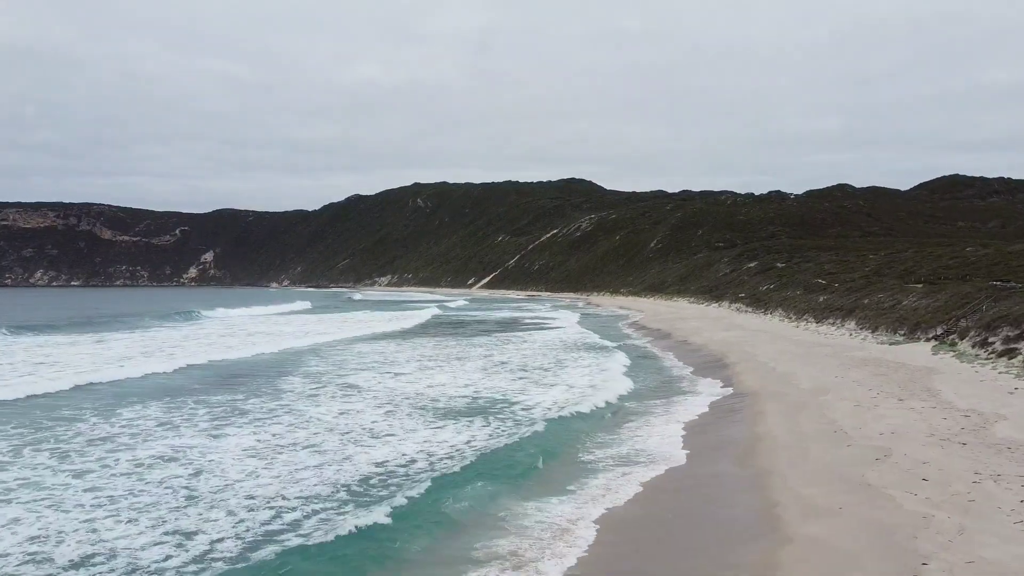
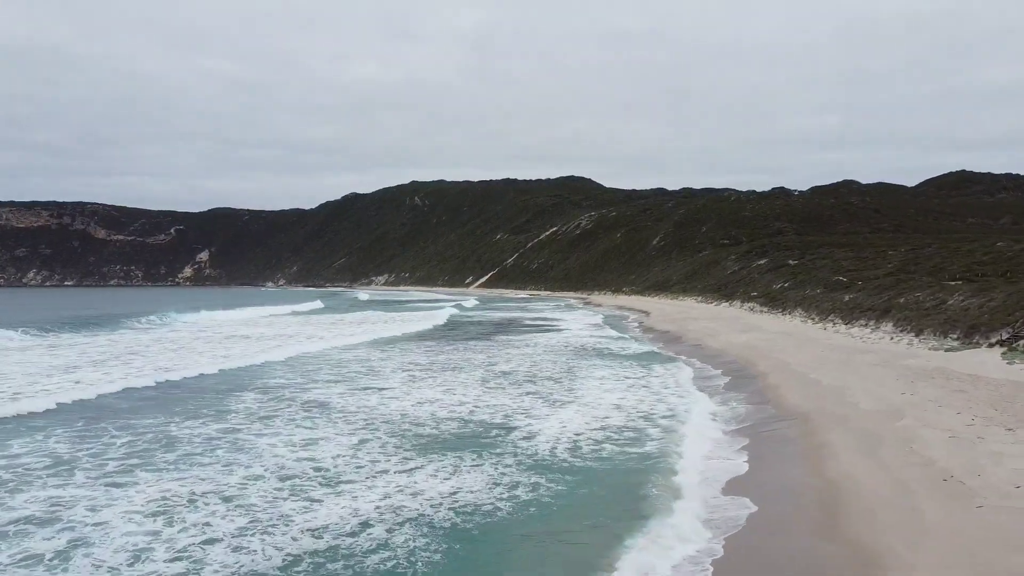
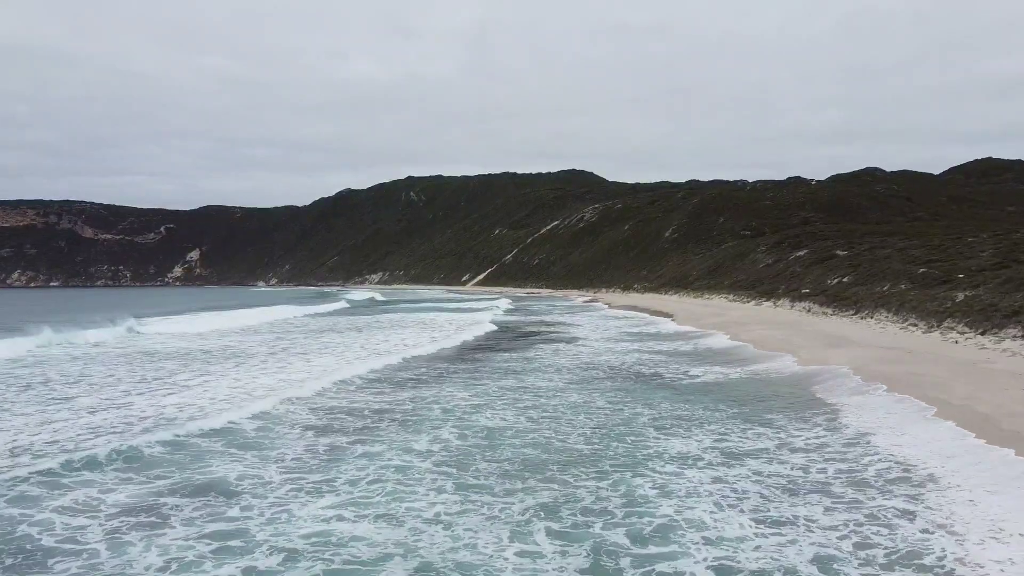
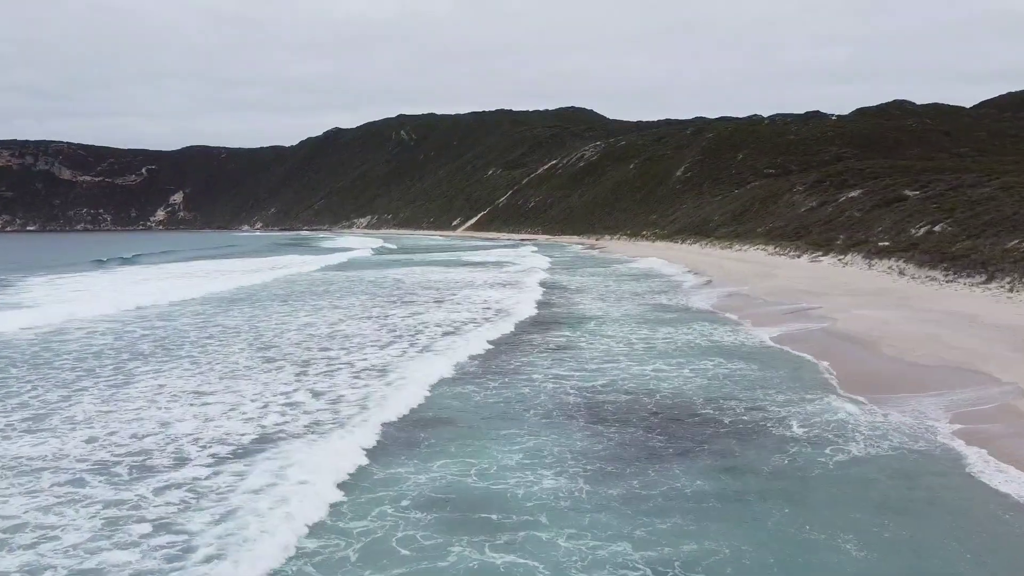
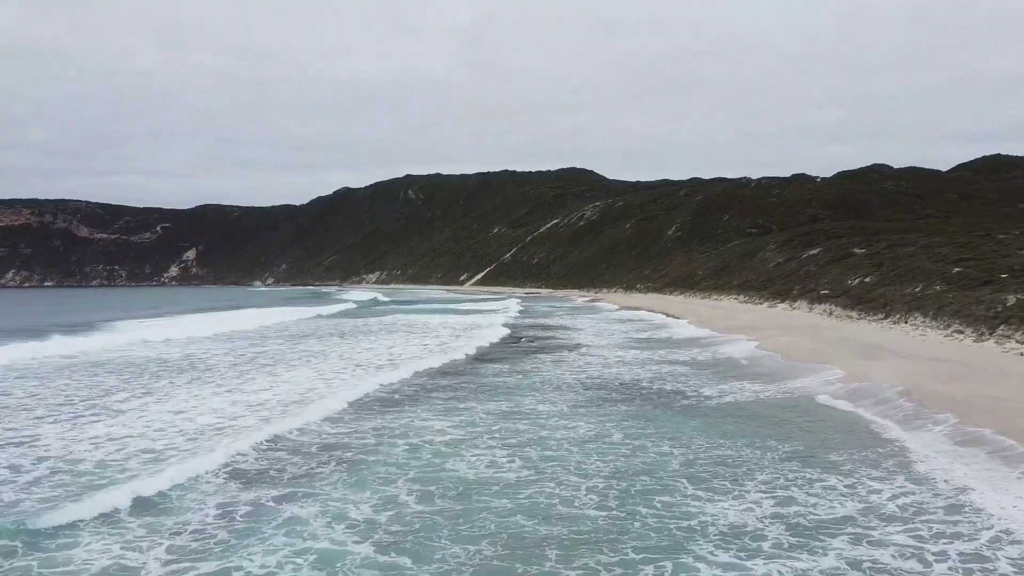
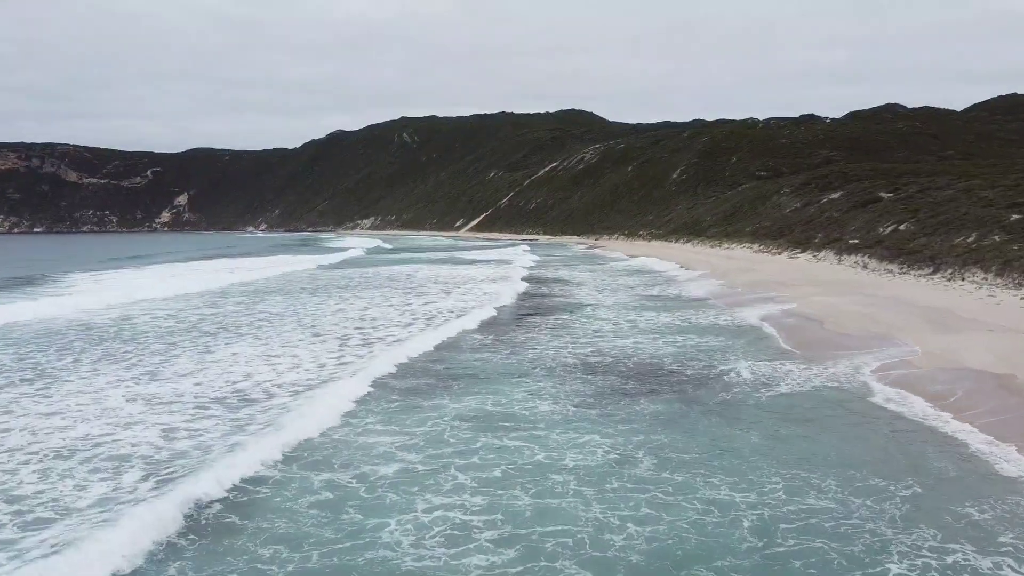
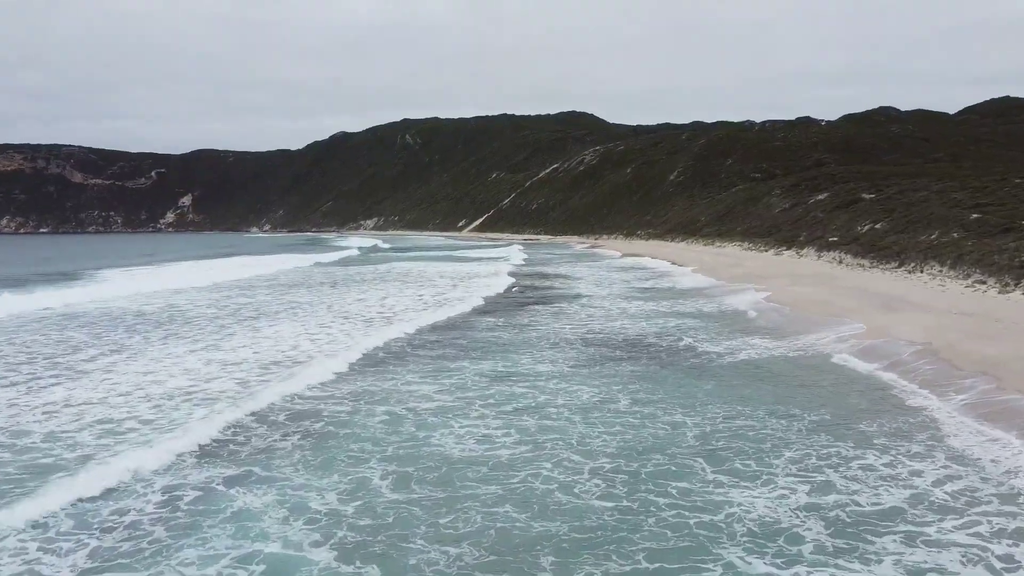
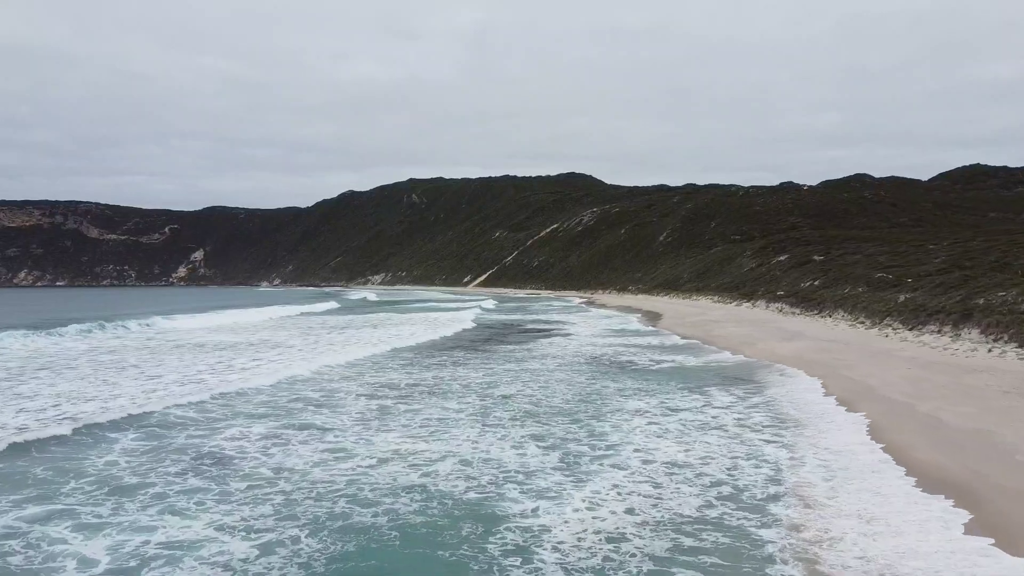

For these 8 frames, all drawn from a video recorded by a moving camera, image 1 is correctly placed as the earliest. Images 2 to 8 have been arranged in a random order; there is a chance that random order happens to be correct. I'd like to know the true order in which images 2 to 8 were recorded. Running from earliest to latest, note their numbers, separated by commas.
2, 8, 3, 5, 7, 6, 4
